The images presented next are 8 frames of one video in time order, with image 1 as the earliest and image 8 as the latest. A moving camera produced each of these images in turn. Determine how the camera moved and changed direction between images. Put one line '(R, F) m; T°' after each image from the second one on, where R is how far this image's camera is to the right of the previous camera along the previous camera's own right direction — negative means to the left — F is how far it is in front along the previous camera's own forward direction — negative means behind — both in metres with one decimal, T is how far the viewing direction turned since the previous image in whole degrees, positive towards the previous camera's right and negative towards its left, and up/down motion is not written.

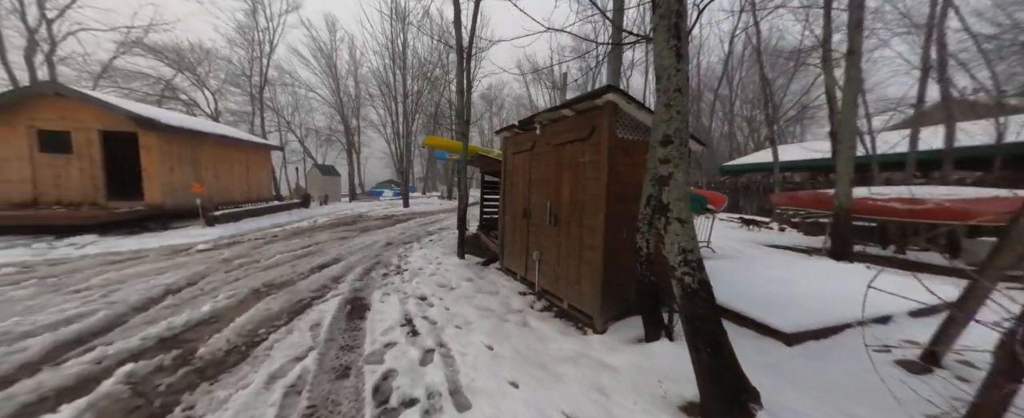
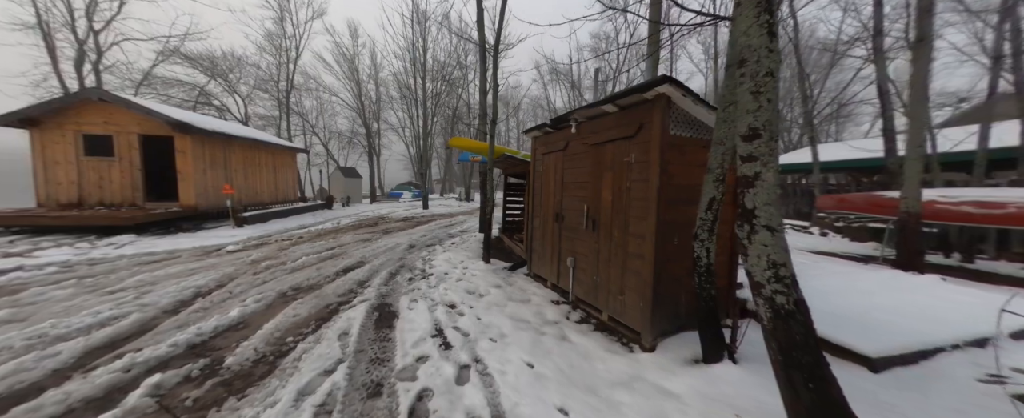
(-0.3, +0.3) m; -3°
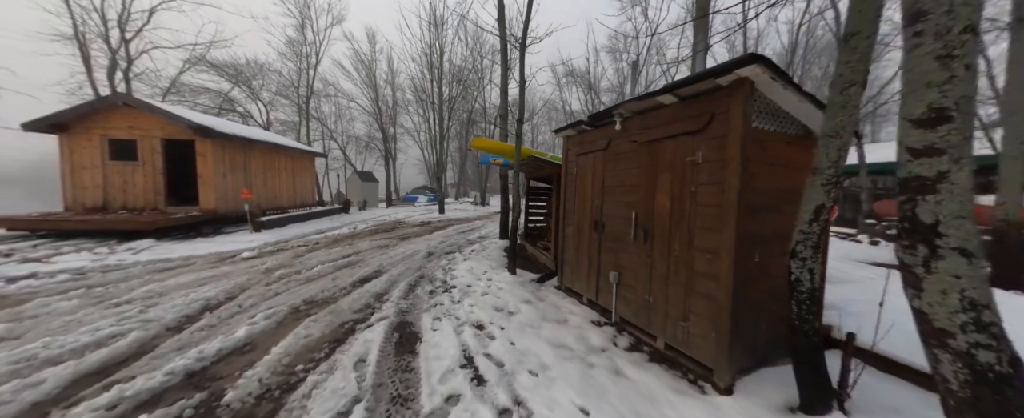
(-0.3, +0.5) m; -2°
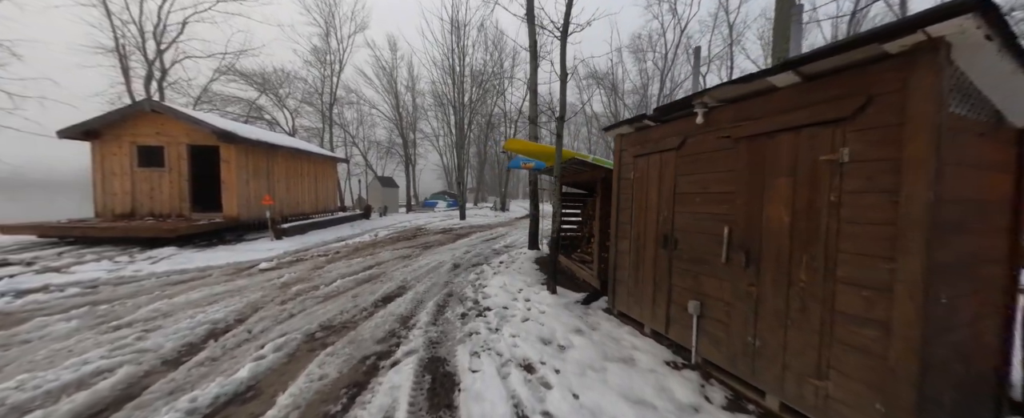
(-0.4, +0.7) m; -3°
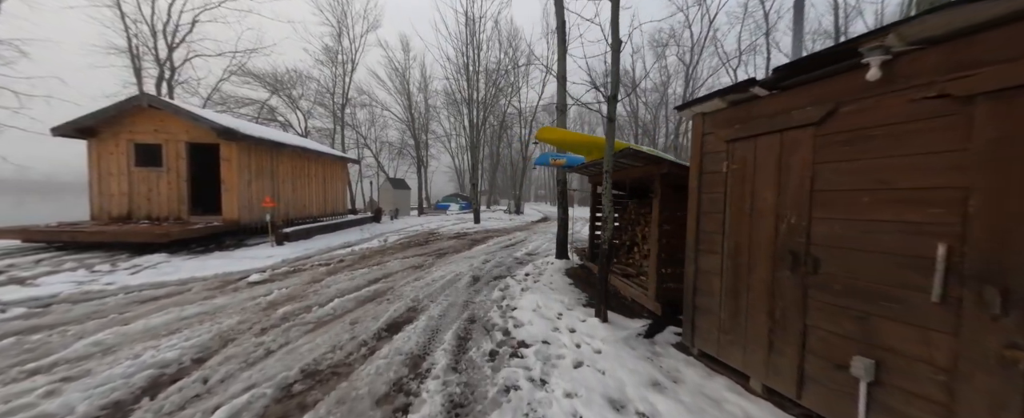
(-0.4, +1.0) m; -2°
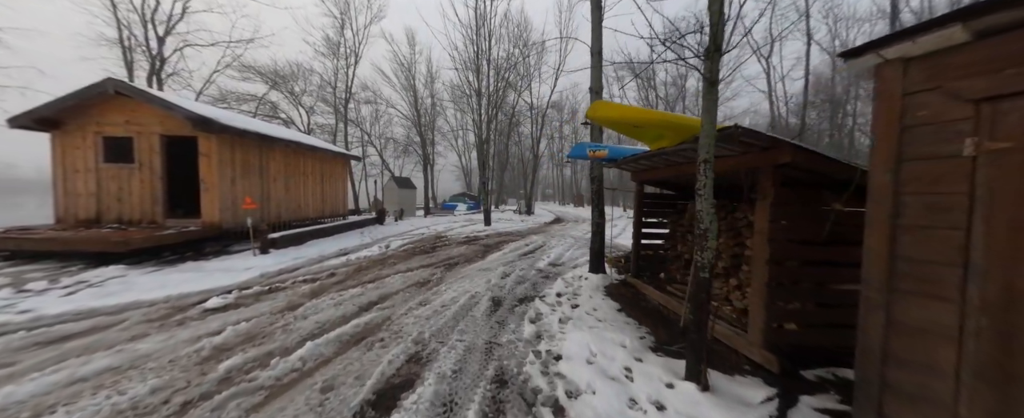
(-0.4, +1.3) m; -1°
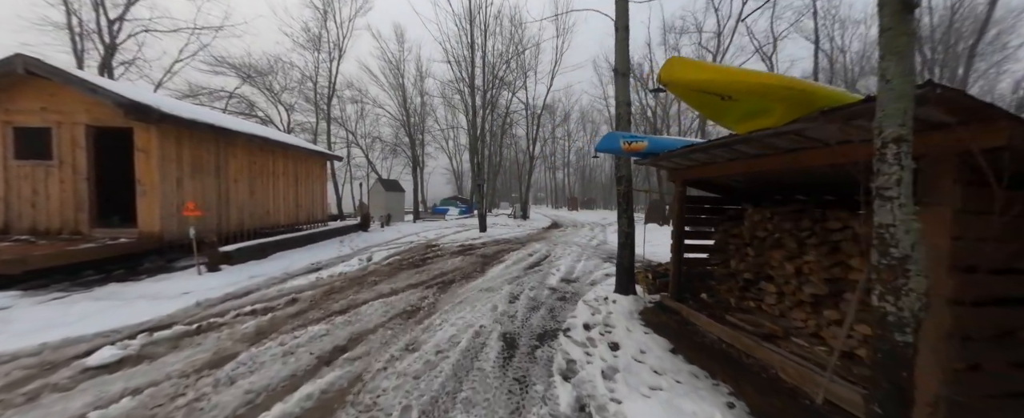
(-0.3, +1.2) m; +2°
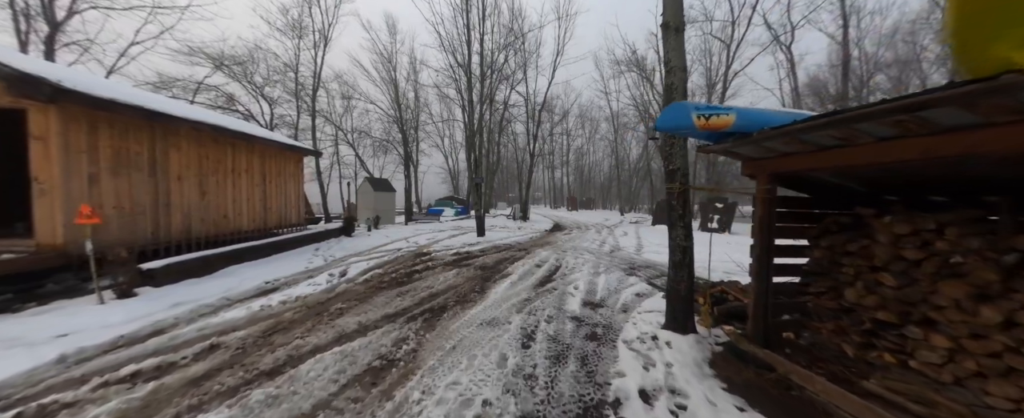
(-0.2, +1.4) m; +1°
